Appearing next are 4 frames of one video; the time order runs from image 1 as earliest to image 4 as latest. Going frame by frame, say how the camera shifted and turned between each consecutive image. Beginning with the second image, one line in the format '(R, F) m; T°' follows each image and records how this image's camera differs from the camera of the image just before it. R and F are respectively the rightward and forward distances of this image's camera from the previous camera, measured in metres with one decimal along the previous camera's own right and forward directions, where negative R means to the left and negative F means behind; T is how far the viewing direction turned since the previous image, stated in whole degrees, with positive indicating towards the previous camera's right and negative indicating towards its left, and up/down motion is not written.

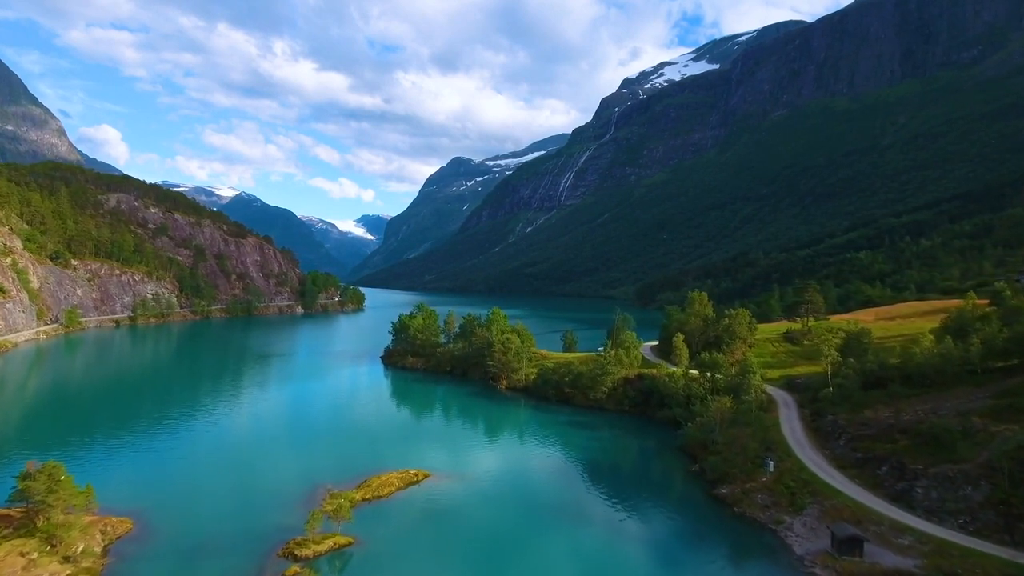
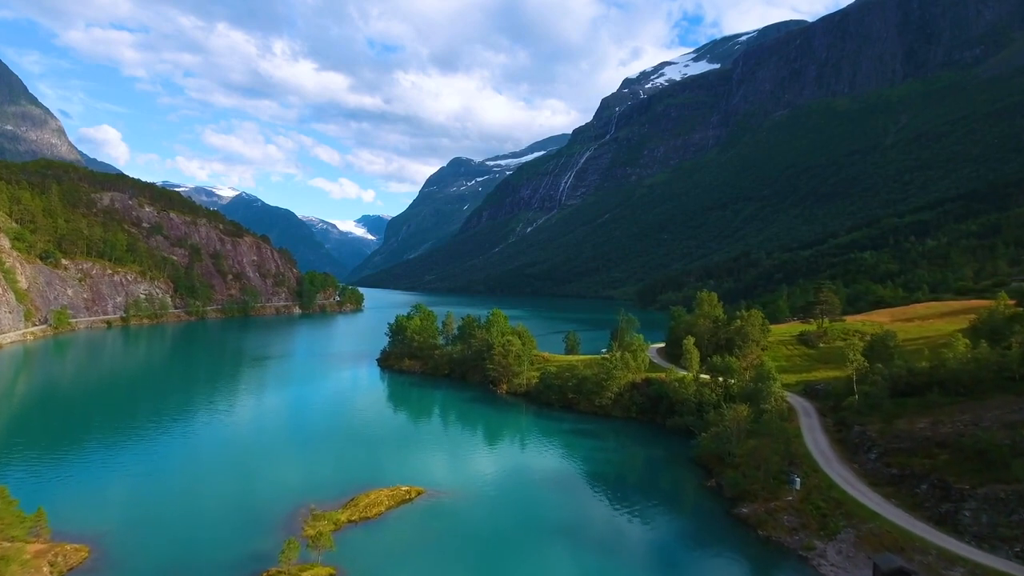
(0.0, +1.6) m; 0°
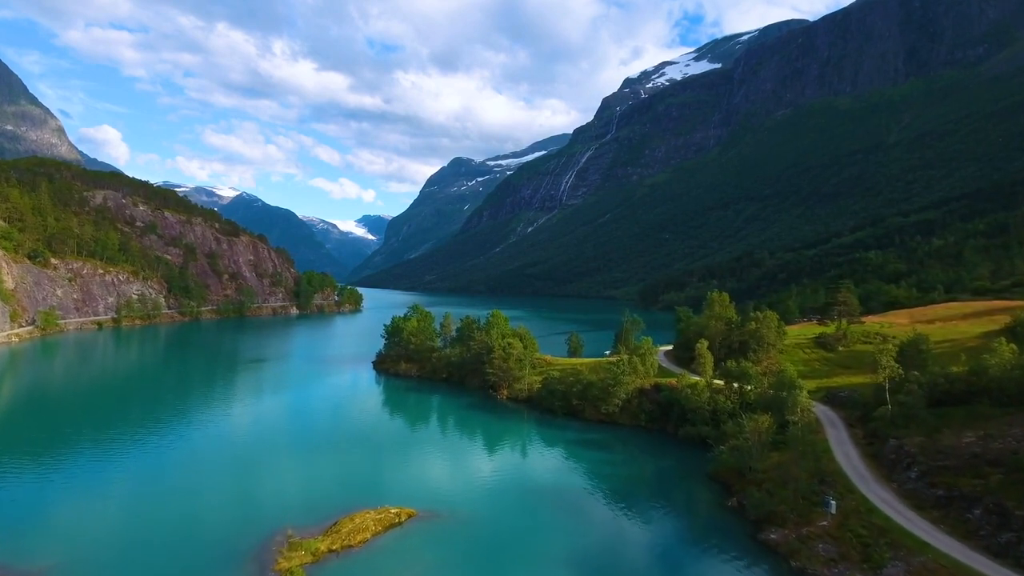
(0.0, +1.7) m; 0°
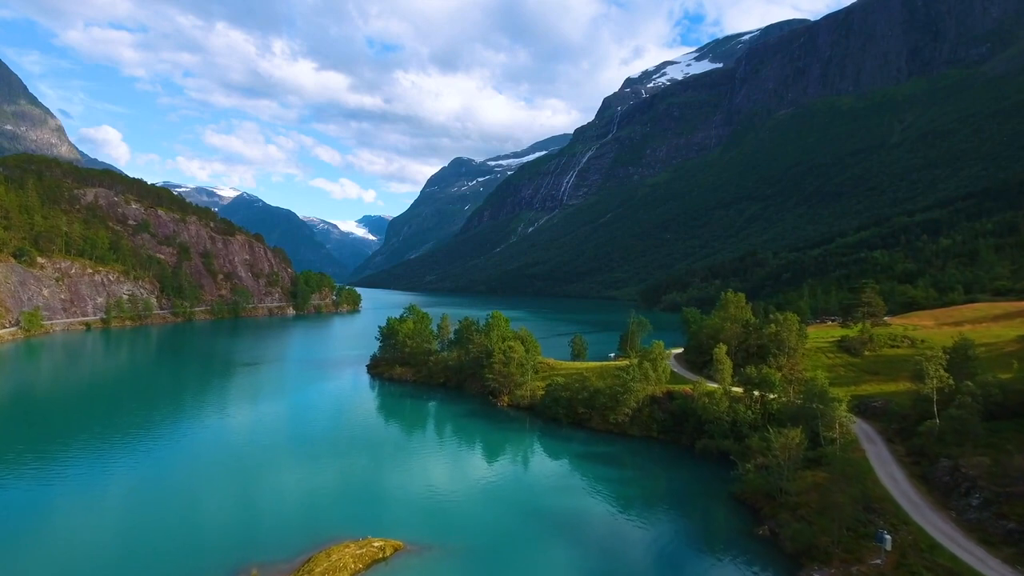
(0.0, +2.0) m; 0°
